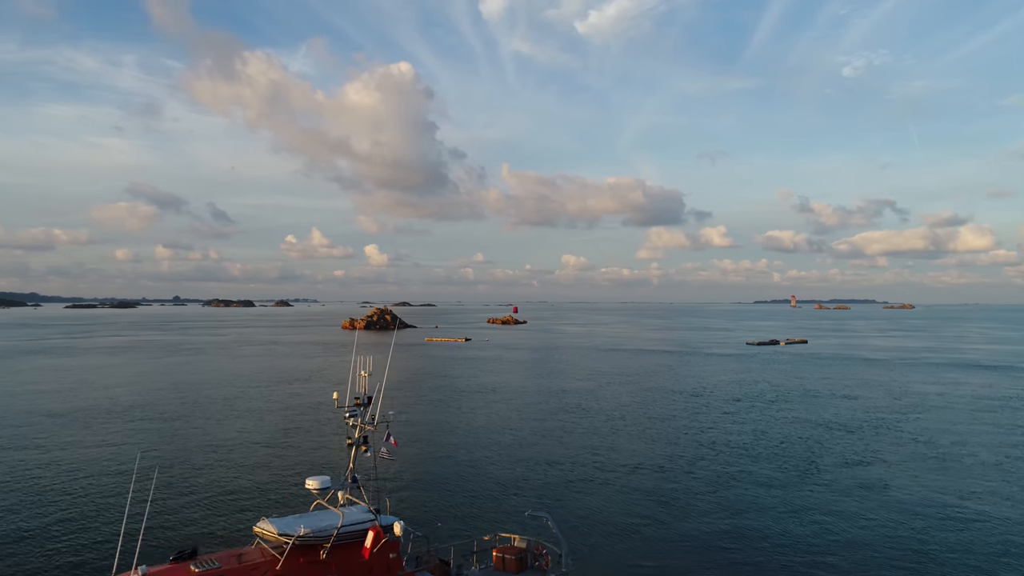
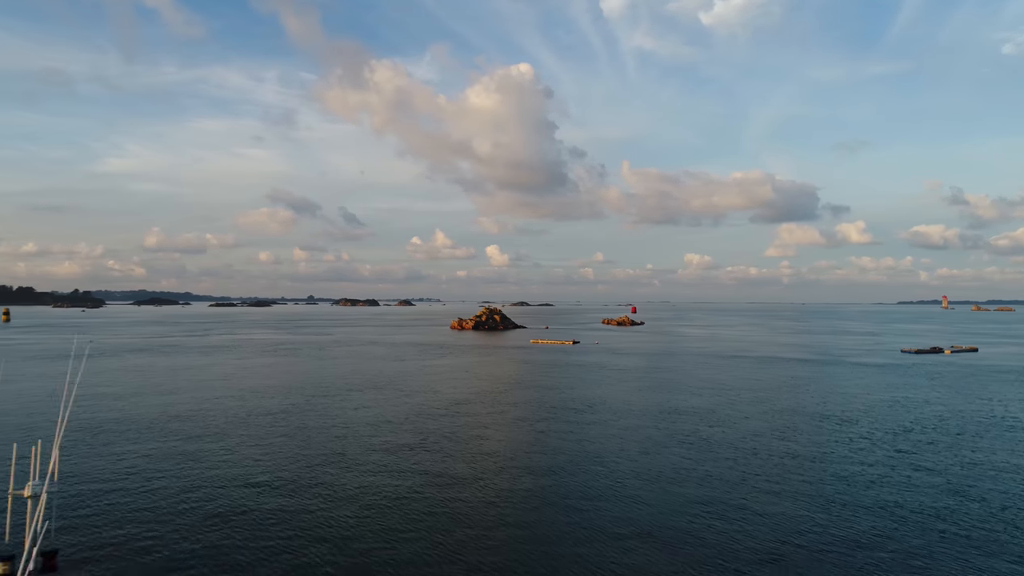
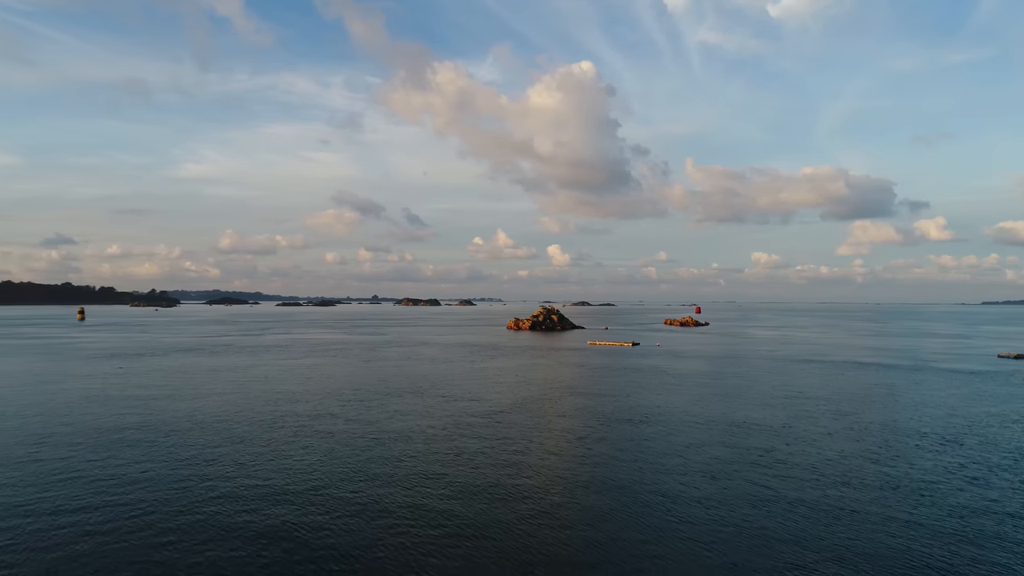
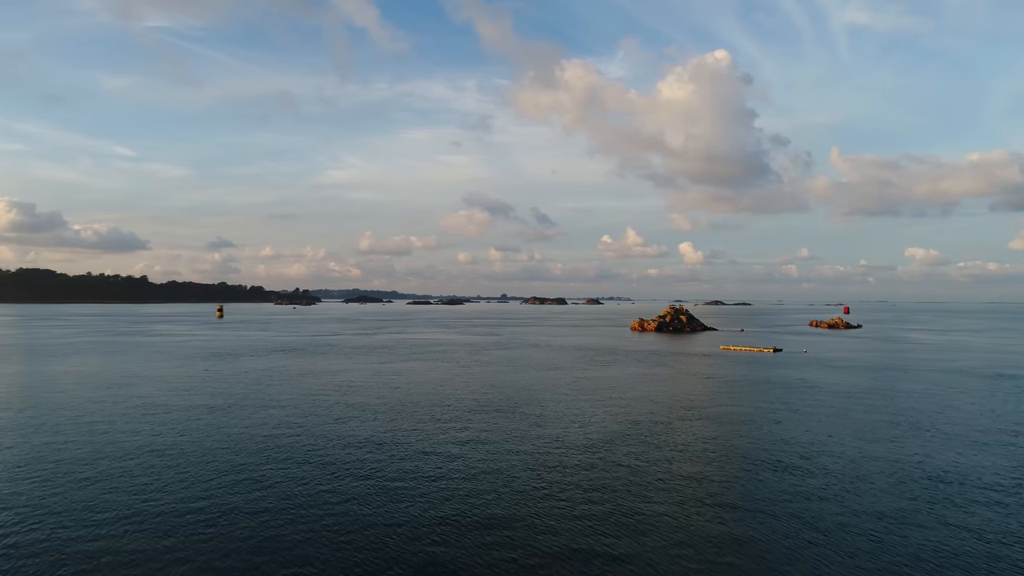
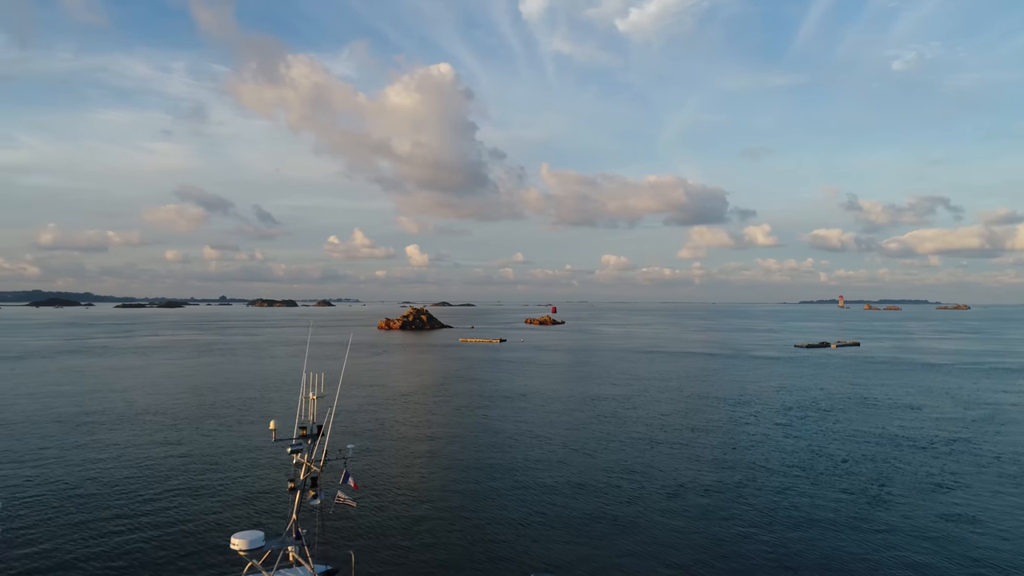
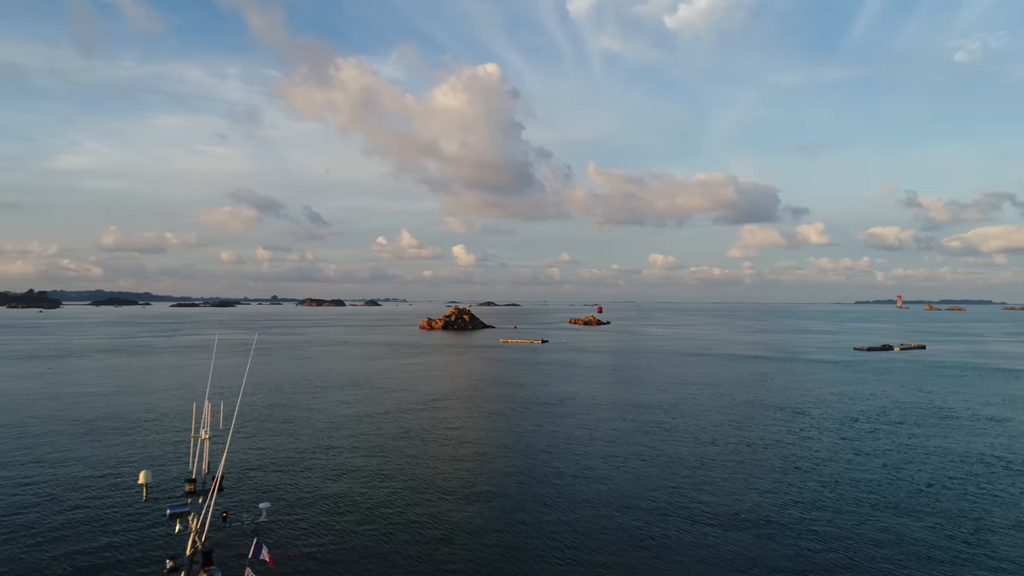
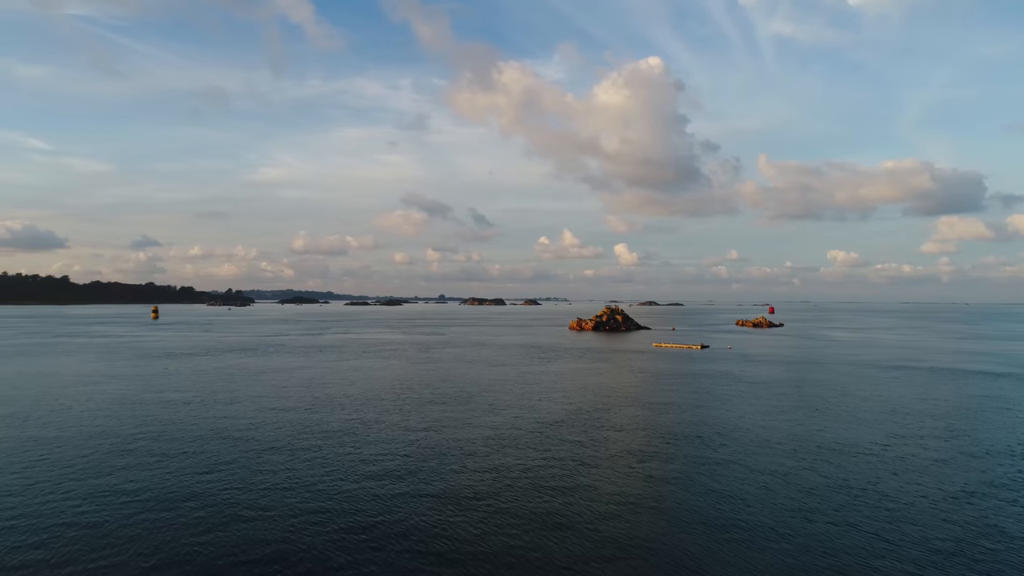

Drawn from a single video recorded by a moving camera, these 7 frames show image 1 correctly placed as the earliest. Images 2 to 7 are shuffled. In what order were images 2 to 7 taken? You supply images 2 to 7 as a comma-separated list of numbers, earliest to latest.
5, 6, 2, 3, 7, 4
